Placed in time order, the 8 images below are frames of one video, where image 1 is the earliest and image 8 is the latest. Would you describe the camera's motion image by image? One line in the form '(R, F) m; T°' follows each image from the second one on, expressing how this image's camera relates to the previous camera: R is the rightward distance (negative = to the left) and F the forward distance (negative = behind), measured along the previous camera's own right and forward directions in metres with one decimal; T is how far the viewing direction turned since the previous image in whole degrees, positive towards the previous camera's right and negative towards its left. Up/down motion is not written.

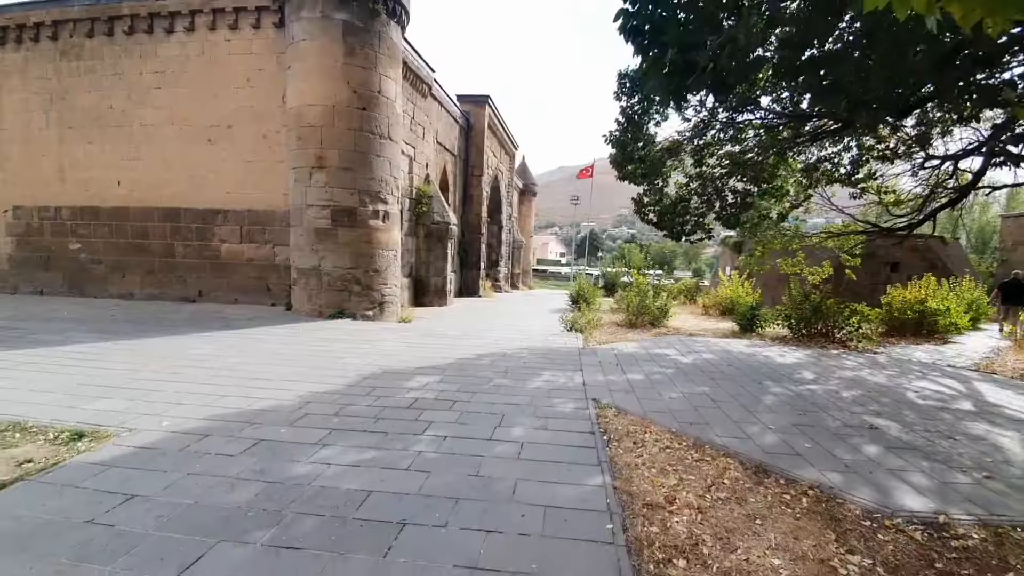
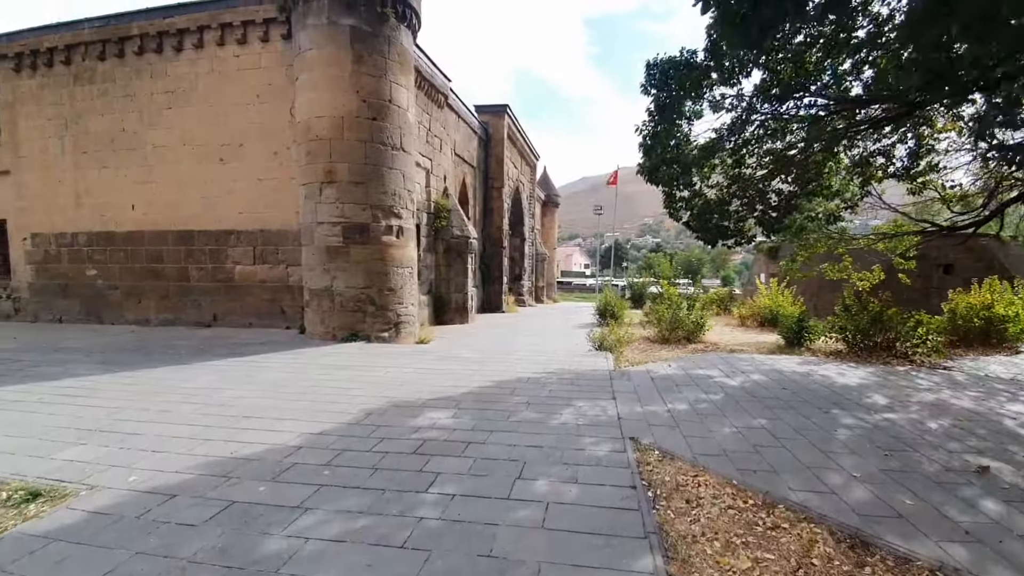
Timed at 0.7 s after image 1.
(0.0, +0.5) m; -3°
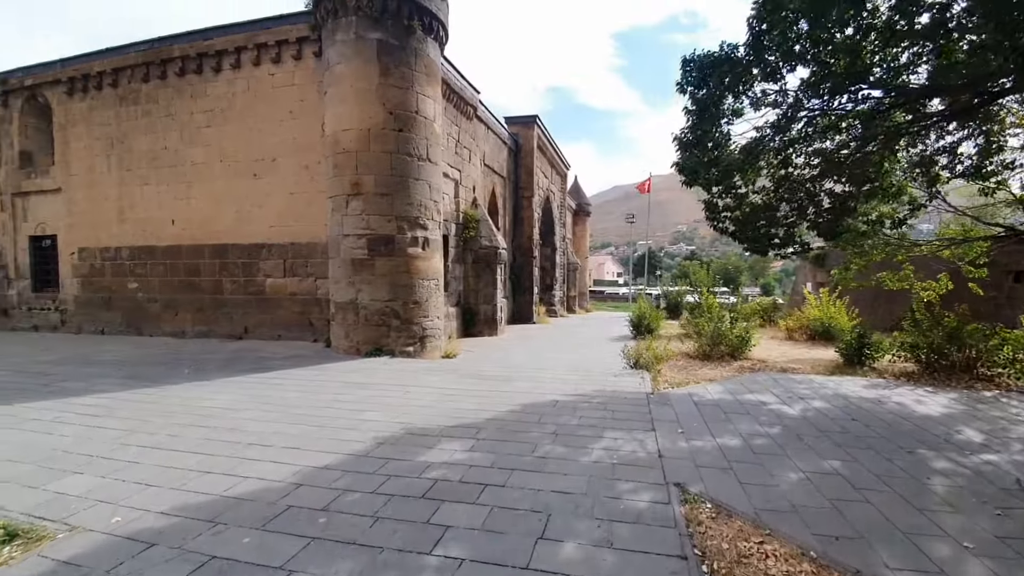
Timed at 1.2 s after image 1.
(+0.1, +0.4) m; -4°
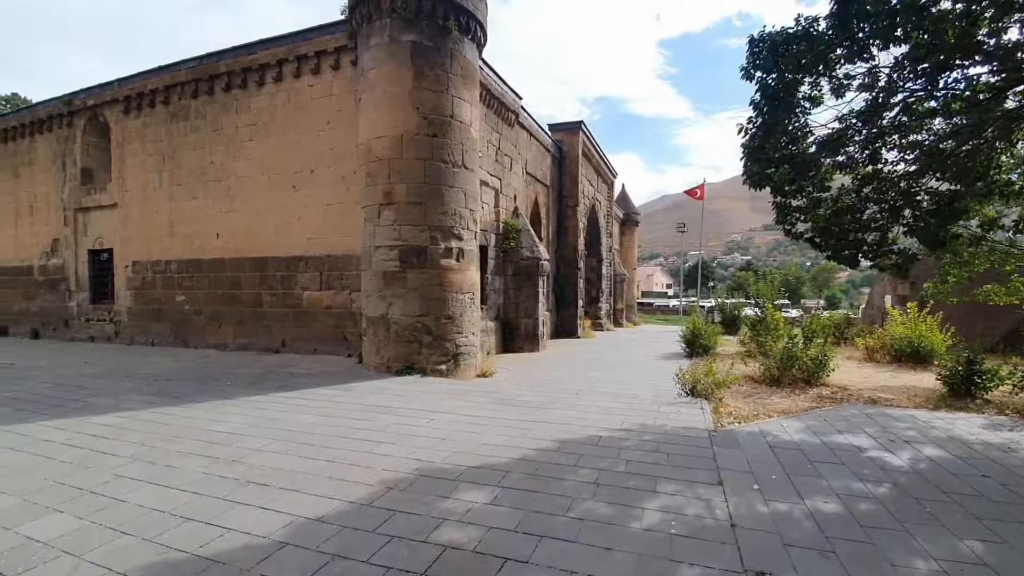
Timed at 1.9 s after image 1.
(+0.1, +0.6) m; -6°
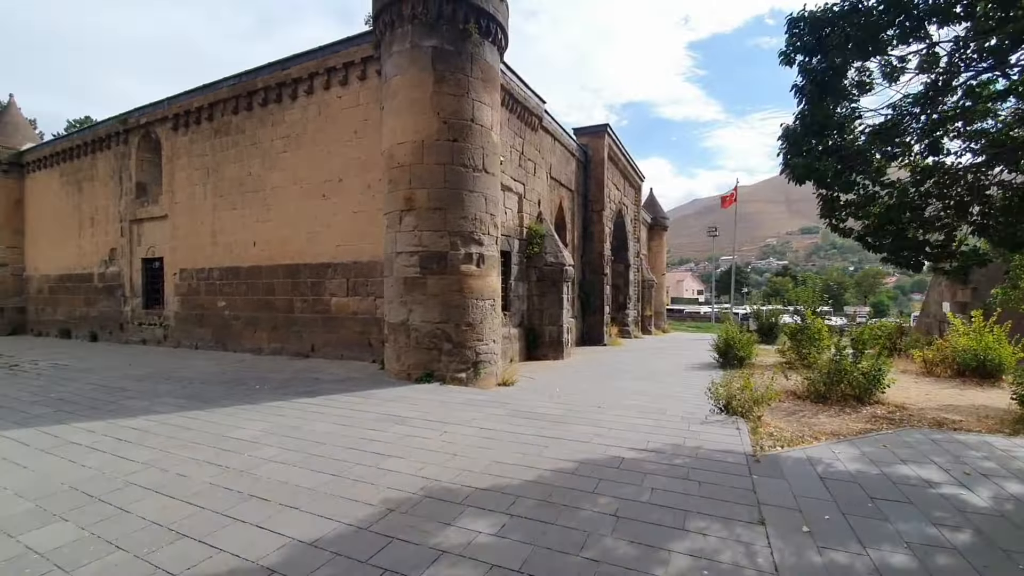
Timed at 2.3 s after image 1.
(+0.1, +0.2) m; -5°
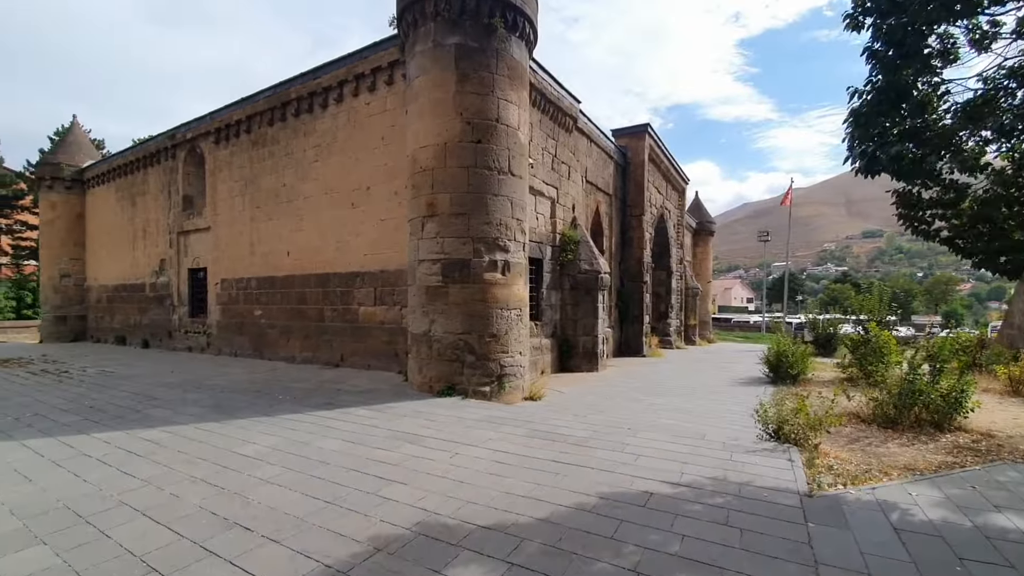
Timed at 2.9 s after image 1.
(+0.2, +0.4) m; -5°
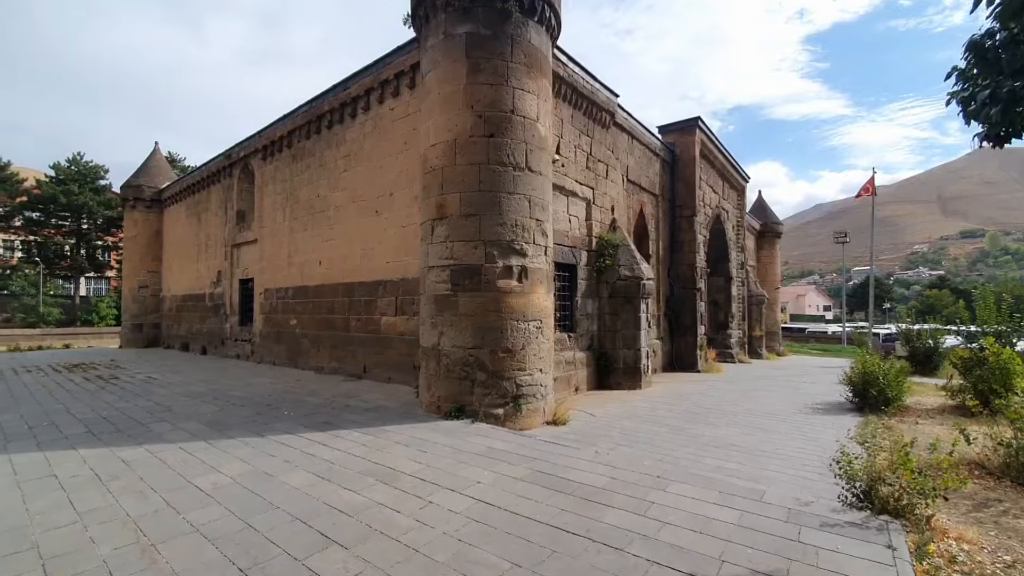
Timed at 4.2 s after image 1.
(+0.5, +0.8) m; -8°
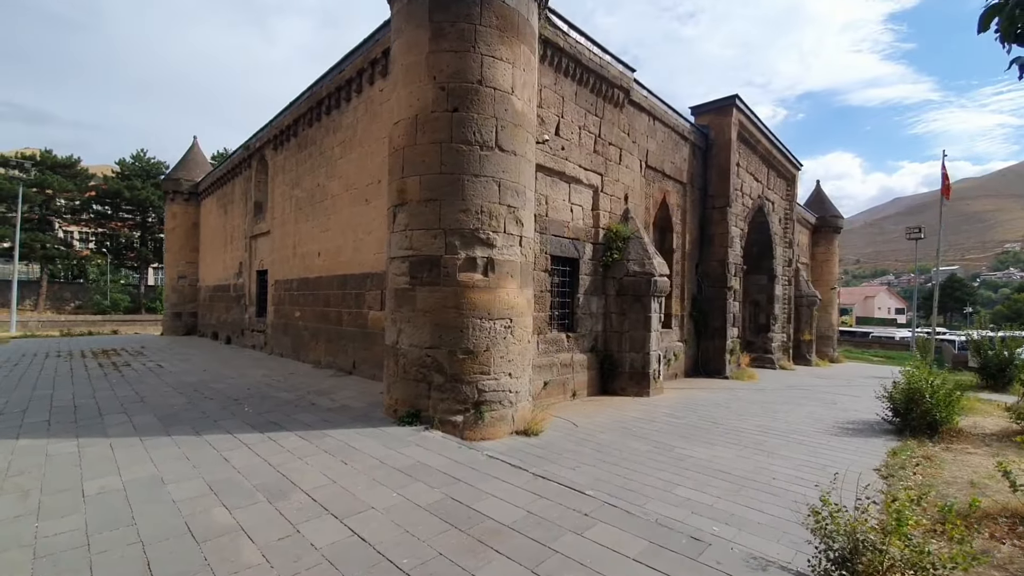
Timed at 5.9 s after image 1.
(+1.0, +0.6) m; -6°
